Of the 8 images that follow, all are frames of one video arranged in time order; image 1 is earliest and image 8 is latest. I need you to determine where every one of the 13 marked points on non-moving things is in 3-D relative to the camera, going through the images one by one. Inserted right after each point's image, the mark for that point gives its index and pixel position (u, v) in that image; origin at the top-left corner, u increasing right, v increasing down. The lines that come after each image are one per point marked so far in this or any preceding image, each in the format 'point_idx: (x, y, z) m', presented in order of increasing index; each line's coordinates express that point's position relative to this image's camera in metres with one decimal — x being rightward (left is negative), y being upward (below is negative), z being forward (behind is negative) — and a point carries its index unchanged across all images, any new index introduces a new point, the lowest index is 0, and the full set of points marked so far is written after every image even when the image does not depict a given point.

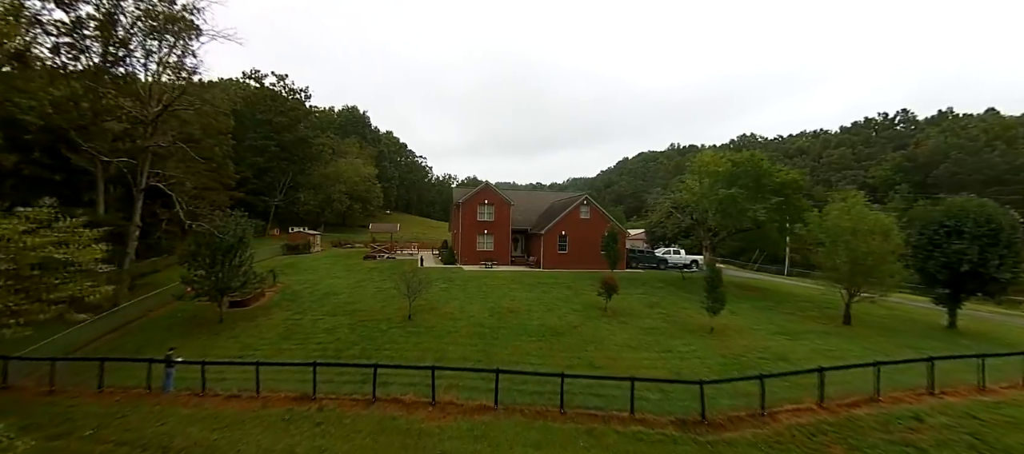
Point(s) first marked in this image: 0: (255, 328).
0: (-12.9, -5.1, +19.9) m
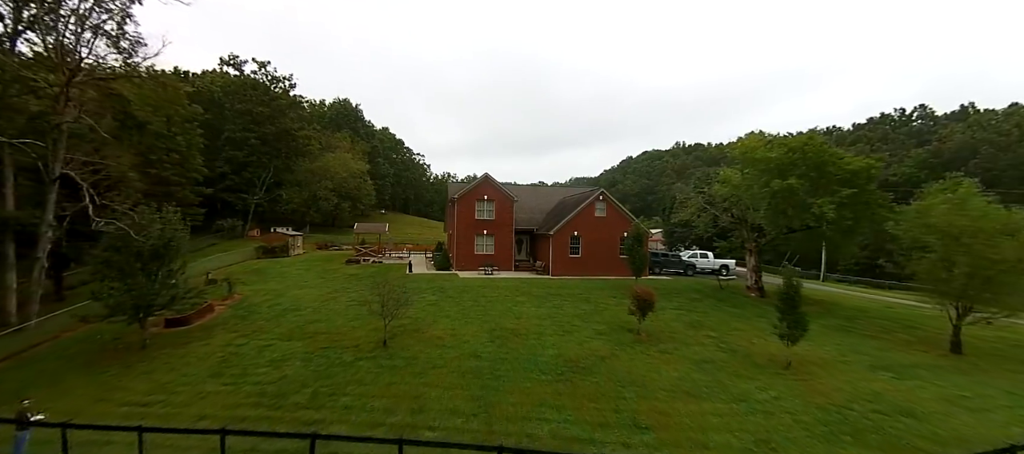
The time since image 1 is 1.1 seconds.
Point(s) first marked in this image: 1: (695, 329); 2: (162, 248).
0: (-12.7, -5.0, +15.2) m
1: (+7.7, -4.3, +16.6) m
2: (-14.3, -0.9, +16.2) m
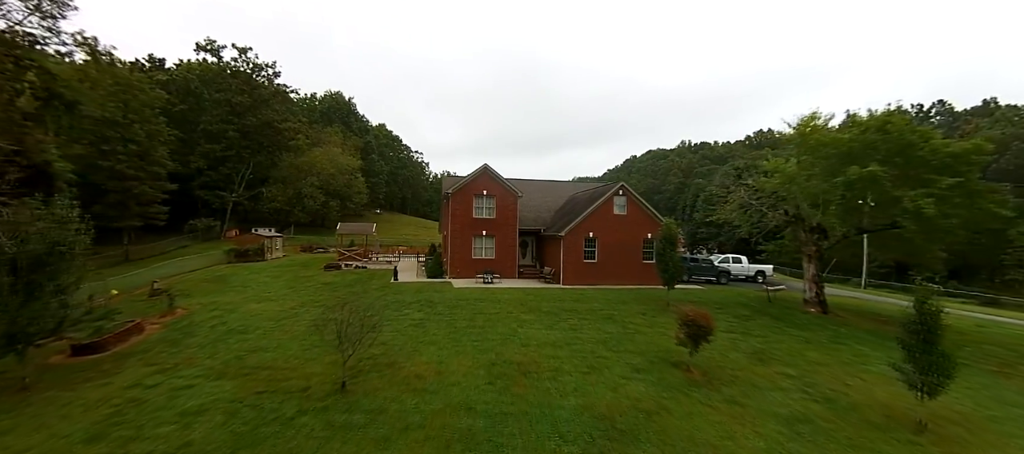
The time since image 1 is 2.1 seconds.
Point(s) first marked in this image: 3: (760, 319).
0: (-12.5, -5.0, +11.1) m
1: (+7.9, -4.3, +12.4) m
2: (-14.1, -0.9, +12.0) m
3: (+10.6, -3.9, +16.9) m
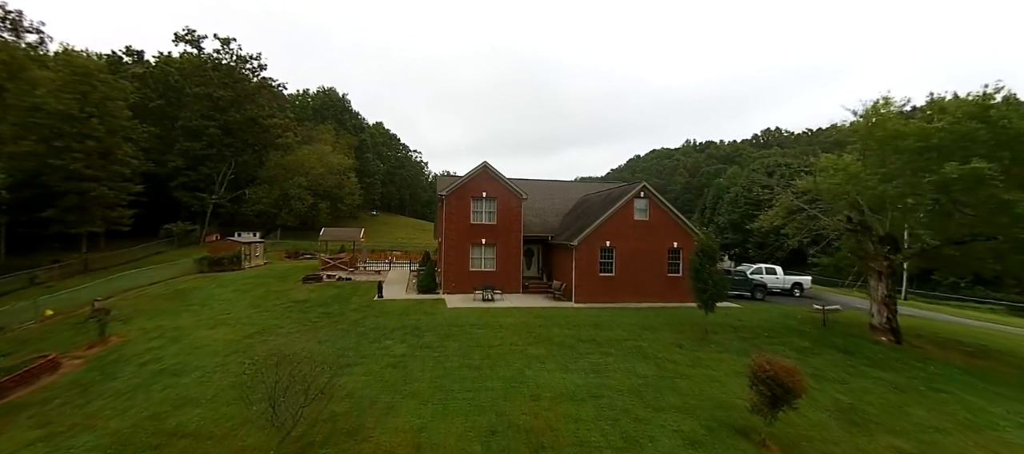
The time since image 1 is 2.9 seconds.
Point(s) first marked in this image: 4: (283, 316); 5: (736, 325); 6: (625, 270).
0: (-12.3, -5.4, +7.8) m
1: (+8.1, -4.7, +9.1) m
2: (-14.0, -1.3, +8.8) m
3: (+10.7, -4.3, +13.6) m
4: (-9.8, -3.8, +17.0) m
5: (+9.1, -3.9, +16.0) m
6: (+5.7, -2.2, +19.8) m
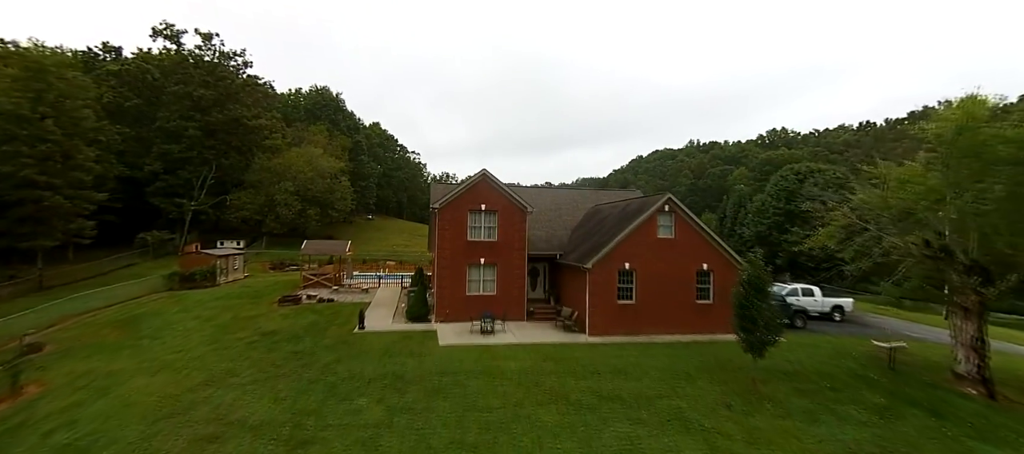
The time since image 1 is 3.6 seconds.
0: (-12.2, -6.3, +5.0) m
1: (+8.2, -5.5, +6.3) m
2: (-13.8, -2.1, +6.0) m
3: (+10.9, -5.2, +10.8) m
4: (-9.6, -4.7, +14.2) m
5: (+9.2, -4.8, +13.2) m
6: (+5.8, -3.0, +17.0) m
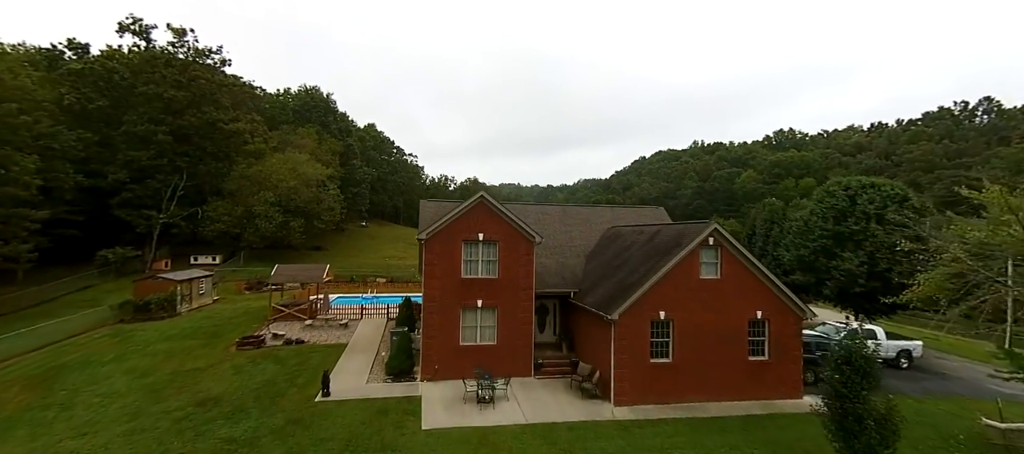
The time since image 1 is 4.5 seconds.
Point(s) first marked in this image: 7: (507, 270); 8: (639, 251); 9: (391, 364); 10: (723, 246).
0: (-12.0, -7.6, +1.5) m
1: (+8.4, -6.9, +2.8) m
2: (-13.7, -3.4, +2.5) m
3: (+11.0, -6.5, +7.3) m
4: (-9.5, -6.0, +10.7) m
5: (+9.4, -6.1, +9.7) m
6: (+6.0, -4.3, +13.5) m
7: (-0.2, -1.7, +15.4) m
8: (+5.0, -1.0, +15.7) m
9: (-4.6, -5.2, +15.0) m
10: (+7.3, -0.6, +13.7) m
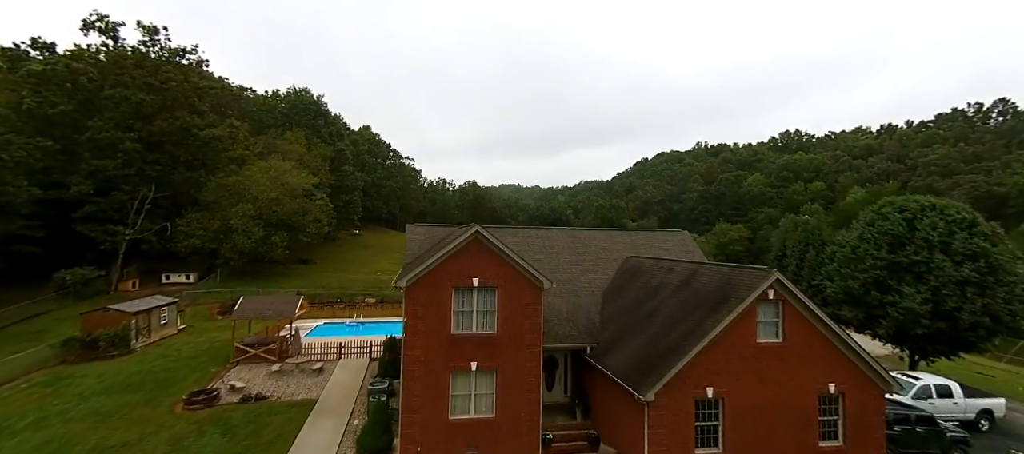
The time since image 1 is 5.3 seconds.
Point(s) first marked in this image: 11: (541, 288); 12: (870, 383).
0: (-12.0, -8.9, -1.5) m
1: (+8.4, -8.2, -0.2) m
2: (-13.6, -4.8, -0.5) m
3: (+11.1, -7.8, +4.2) m
4: (-9.4, -7.3, +7.6) m
5: (+9.5, -7.4, +6.7) m
6: (+6.0, -5.6, +10.4) m
7: (-0.1, -3.0, +12.4) m
8: (+5.1, -2.3, +12.7) m
9: (-4.5, -6.5, +12.0) m
10: (+7.3, -2.0, +10.6) m
11: (+0.9, -2.0, +12.8) m
12: (+9.8, -4.3, +10.9) m
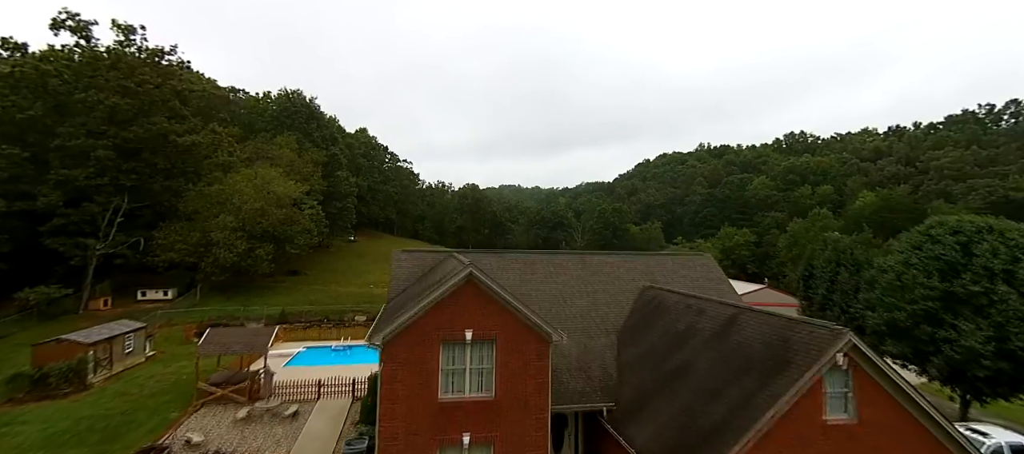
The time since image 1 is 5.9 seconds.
0: (-11.9, -9.9, -3.7) m
1: (+8.5, -9.2, -2.5) m
2: (-13.6, -5.8, -2.7) m
3: (+11.1, -8.8, +2.0) m
4: (-9.4, -8.3, +5.4) m
5: (+9.5, -8.4, +4.5) m
6: (+6.1, -6.6, +8.2) m
7: (-0.1, -4.0, +10.1) m
8: (+5.1, -3.3, +10.5) m
9: (-4.5, -7.5, +9.8) m
10: (+7.4, -3.0, +8.4) m
11: (+1.0, -3.0, +10.6) m
12: (+9.9, -5.3, +8.7) m
